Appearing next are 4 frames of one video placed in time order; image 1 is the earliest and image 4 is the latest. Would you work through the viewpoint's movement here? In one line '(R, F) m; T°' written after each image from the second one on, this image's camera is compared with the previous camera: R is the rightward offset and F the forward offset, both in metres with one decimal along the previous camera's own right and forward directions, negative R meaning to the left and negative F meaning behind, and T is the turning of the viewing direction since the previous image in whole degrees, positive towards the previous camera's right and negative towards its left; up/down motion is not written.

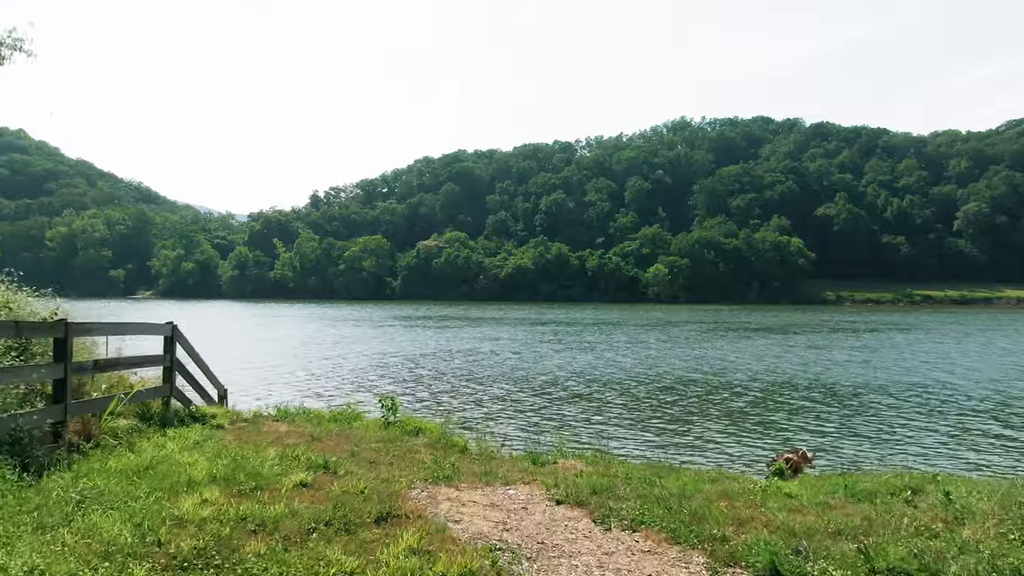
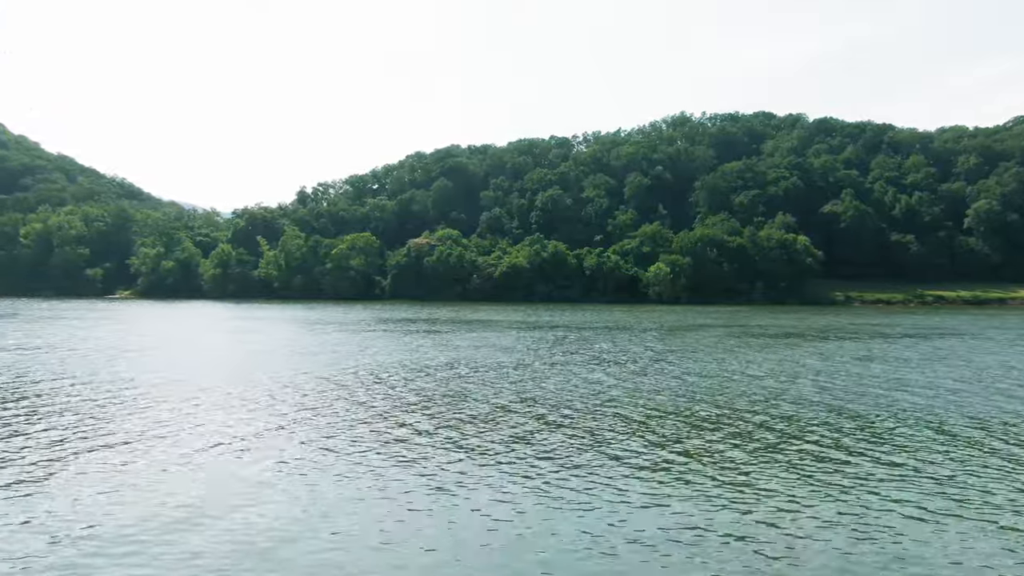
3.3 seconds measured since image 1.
(+0.1, +5.3) m; 0°
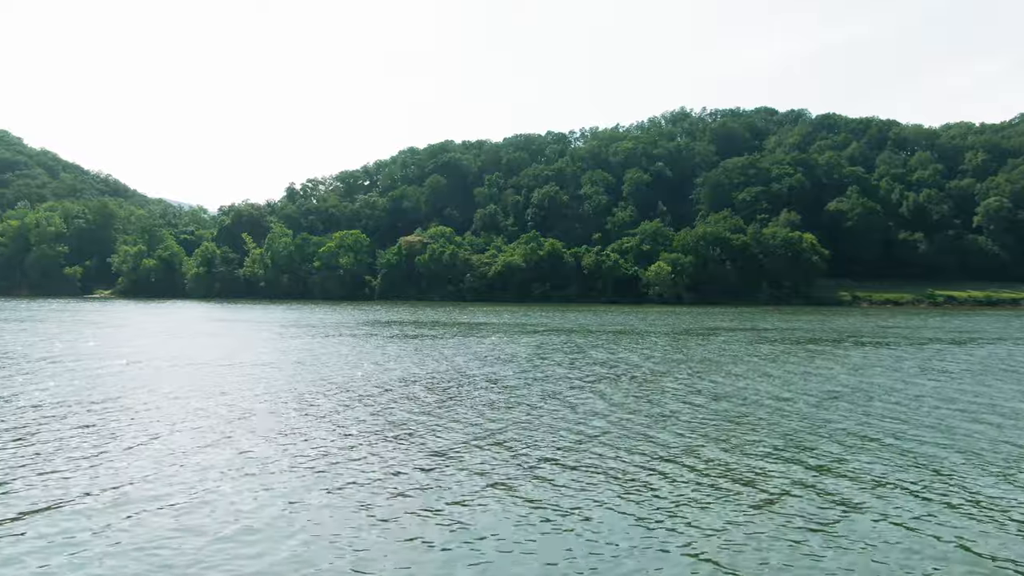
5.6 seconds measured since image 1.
(+0.2, +4.4) m; 0°
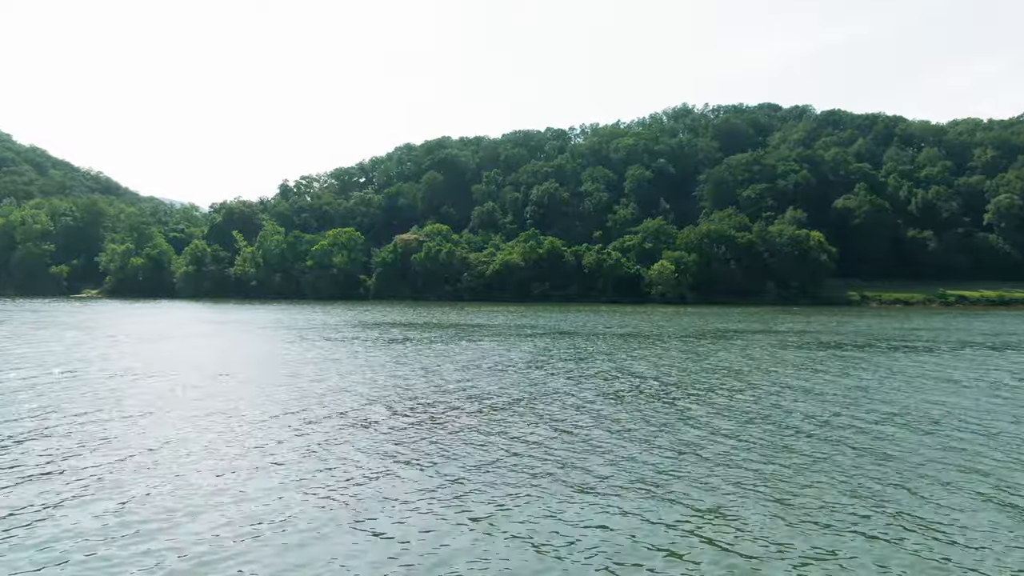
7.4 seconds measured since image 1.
(+0.1, +3.4) m; 0°
